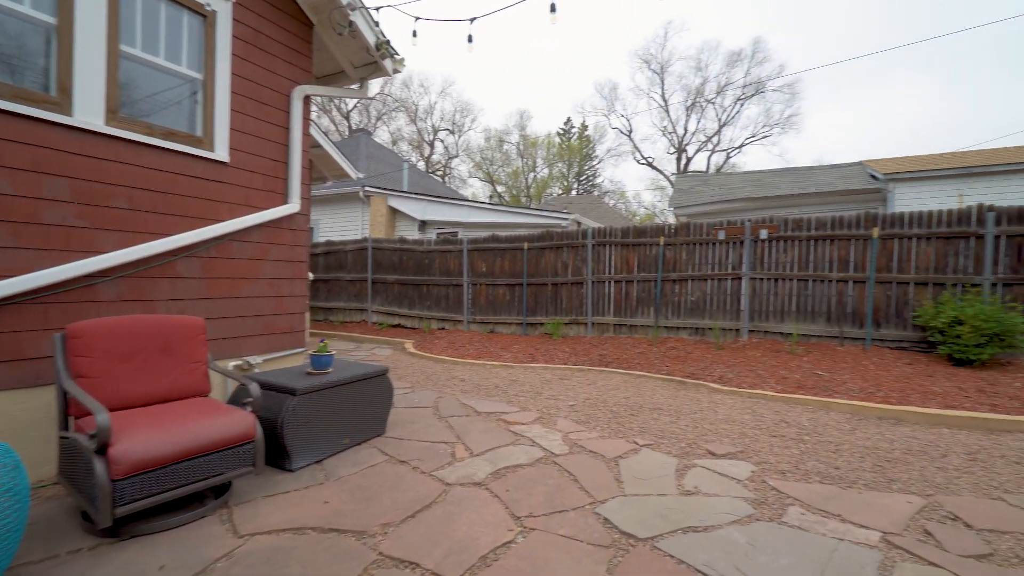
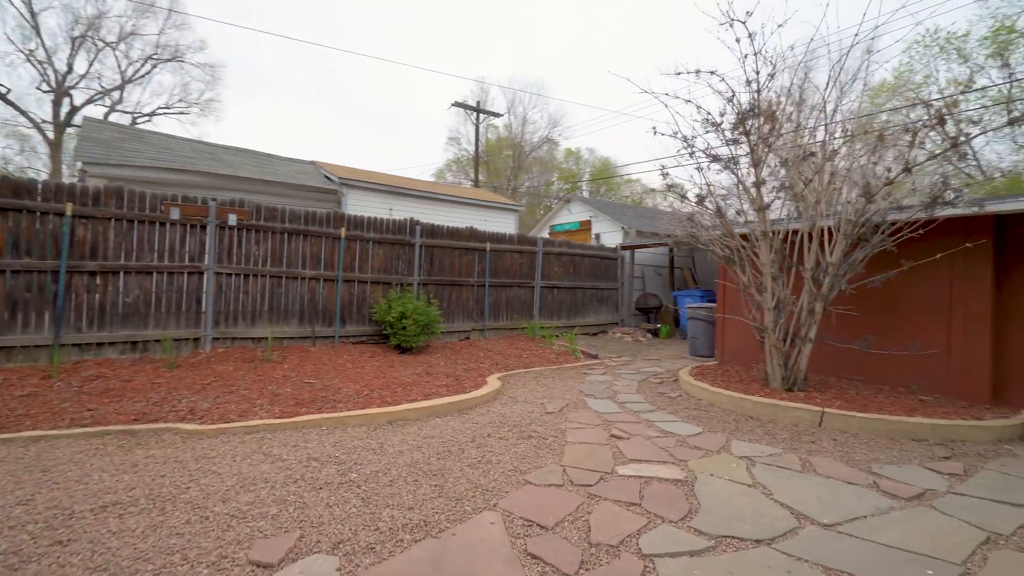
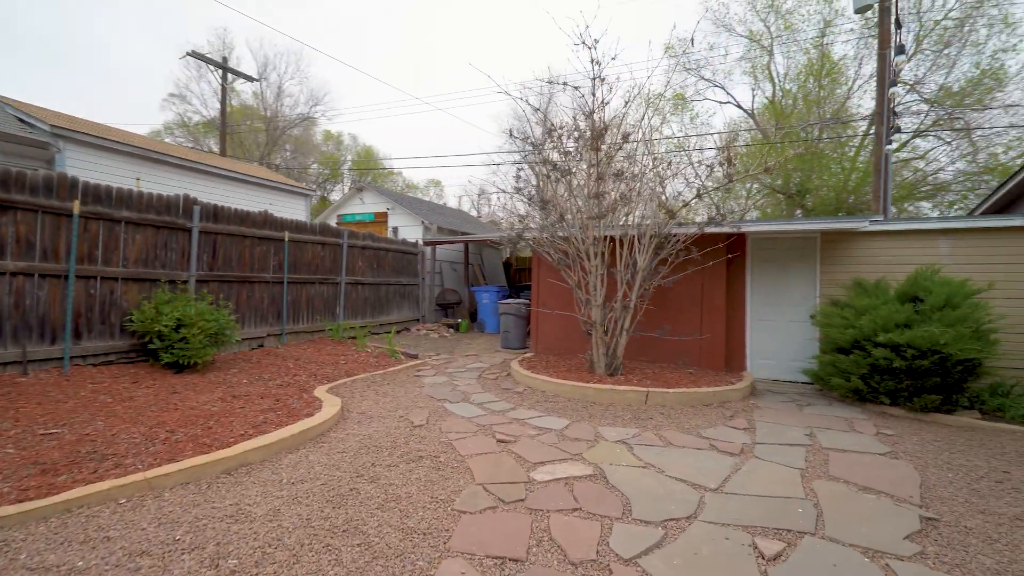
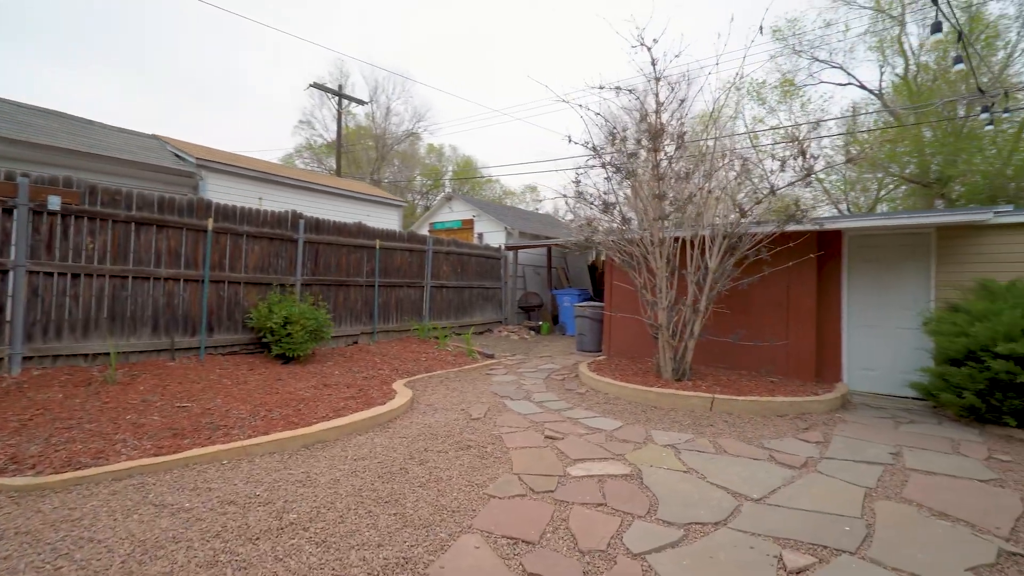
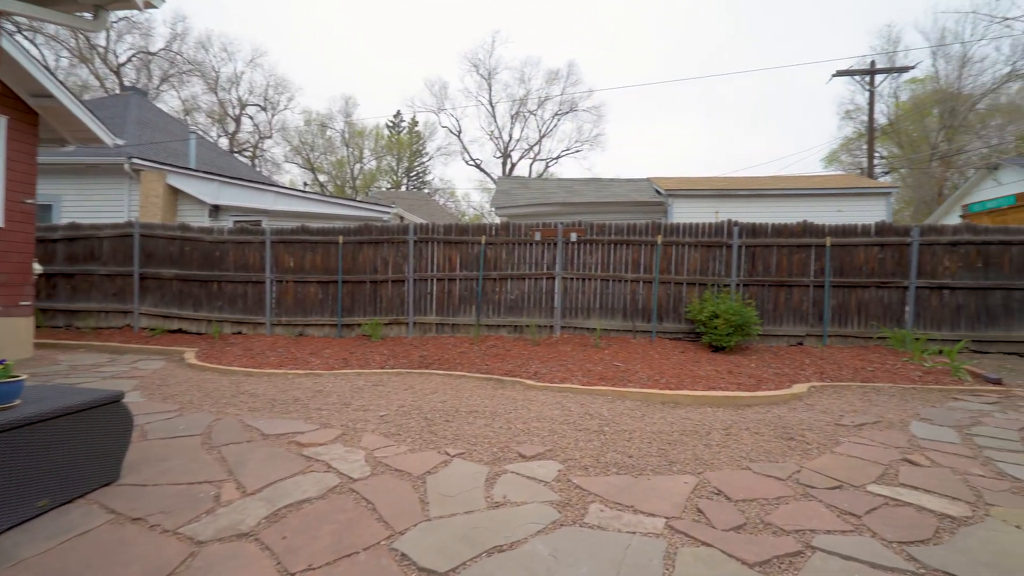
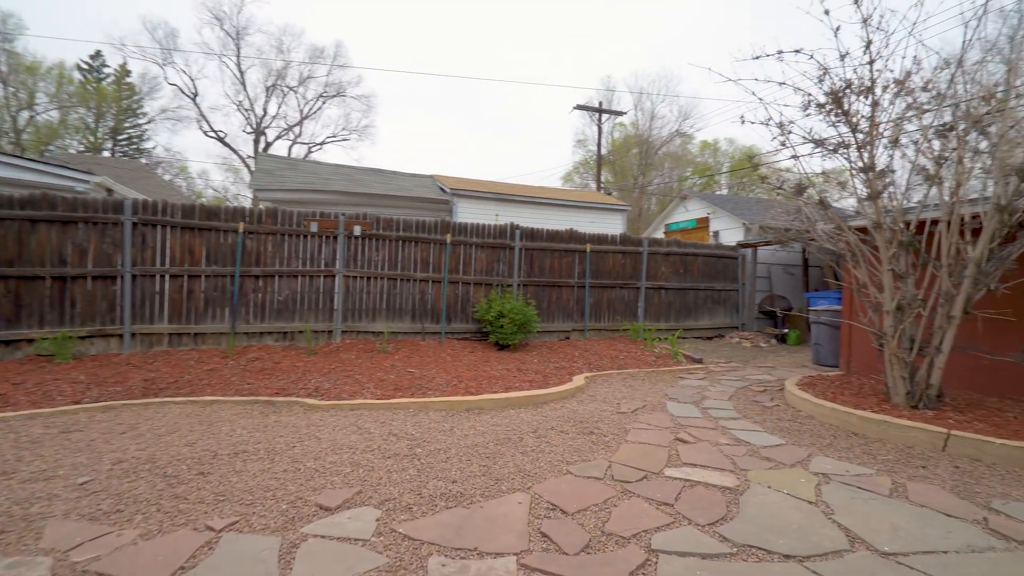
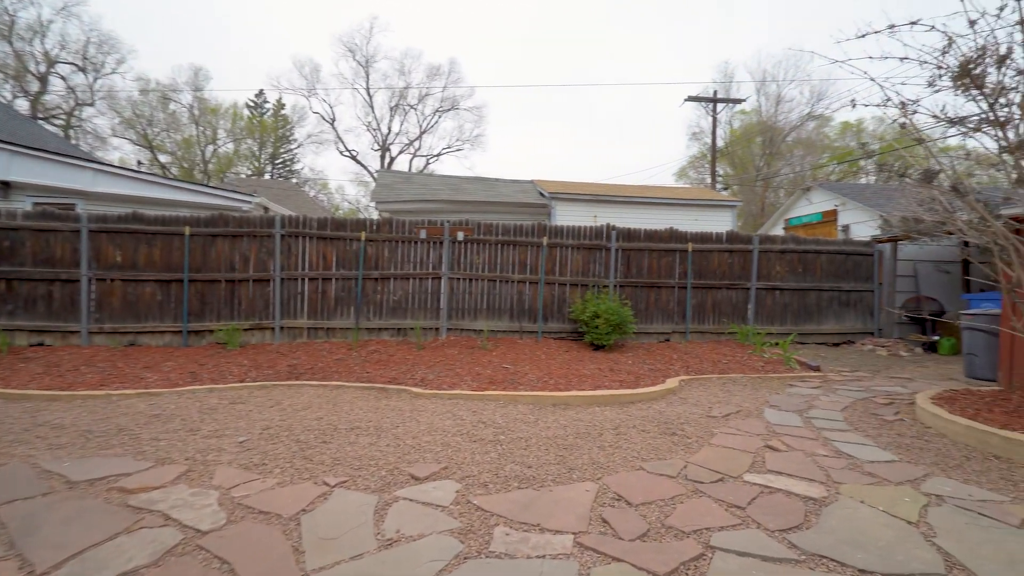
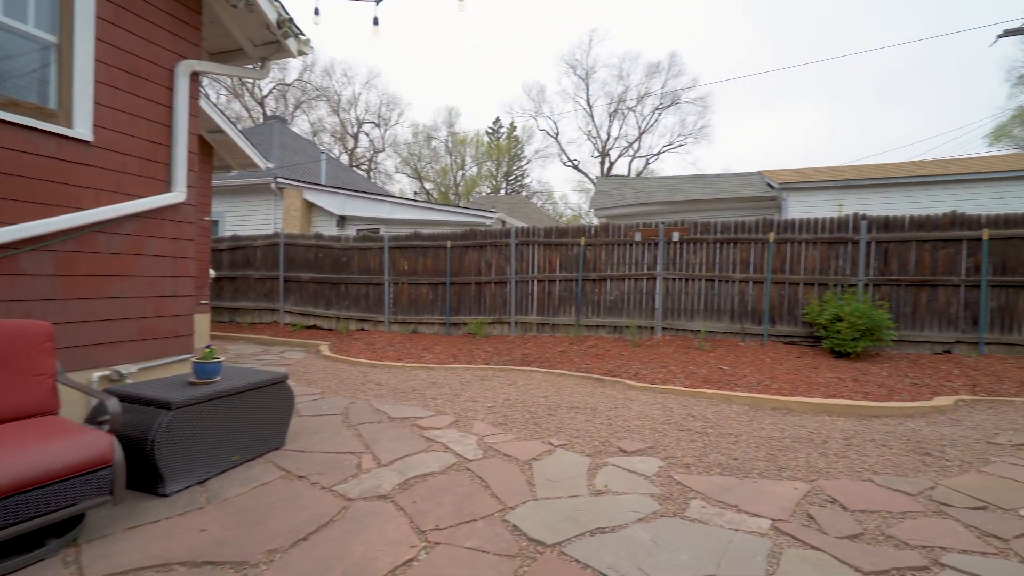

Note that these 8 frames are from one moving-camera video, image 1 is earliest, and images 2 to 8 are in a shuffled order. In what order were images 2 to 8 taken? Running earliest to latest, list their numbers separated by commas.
8, 5, 7, 6, 2, 4, 3
